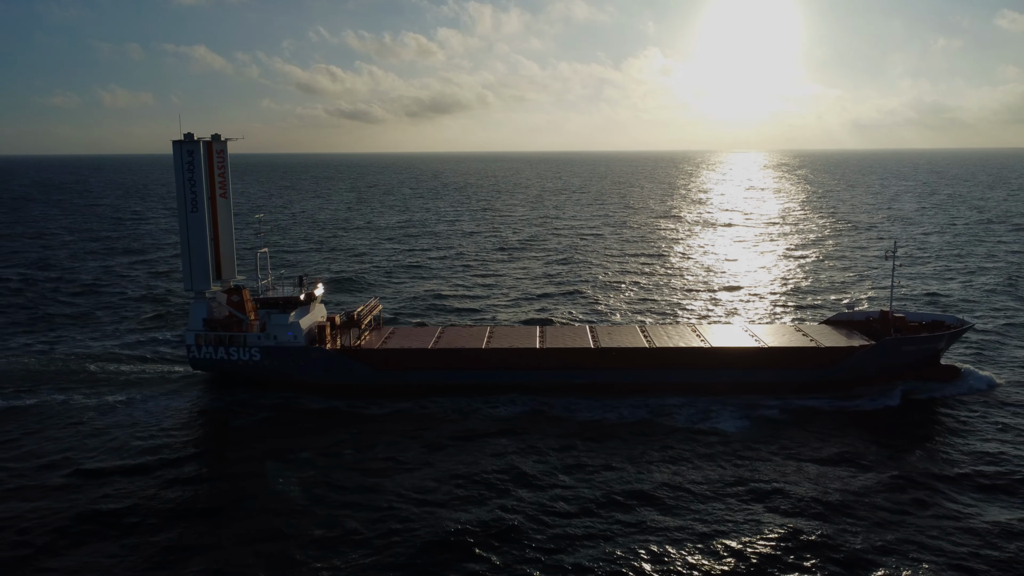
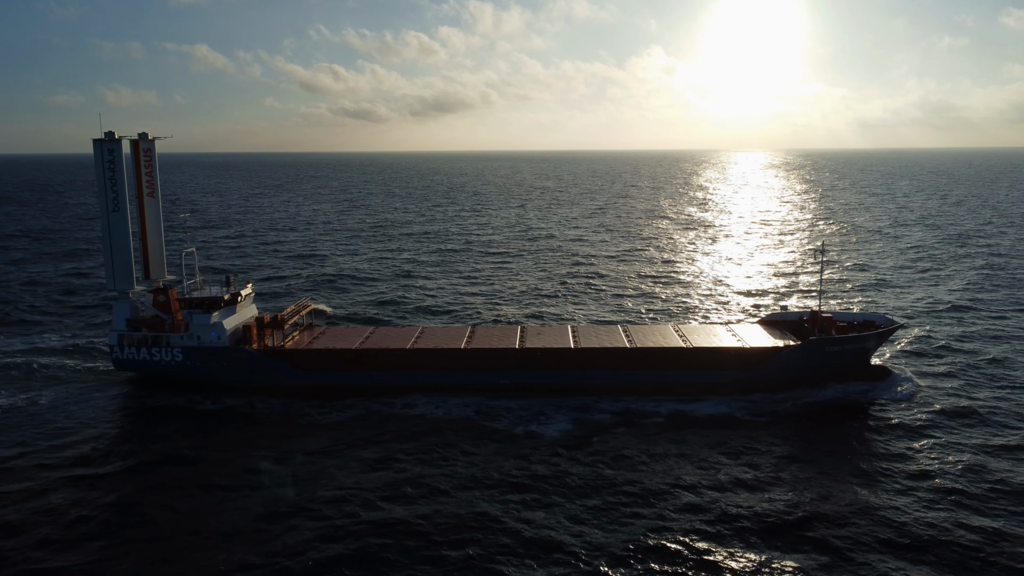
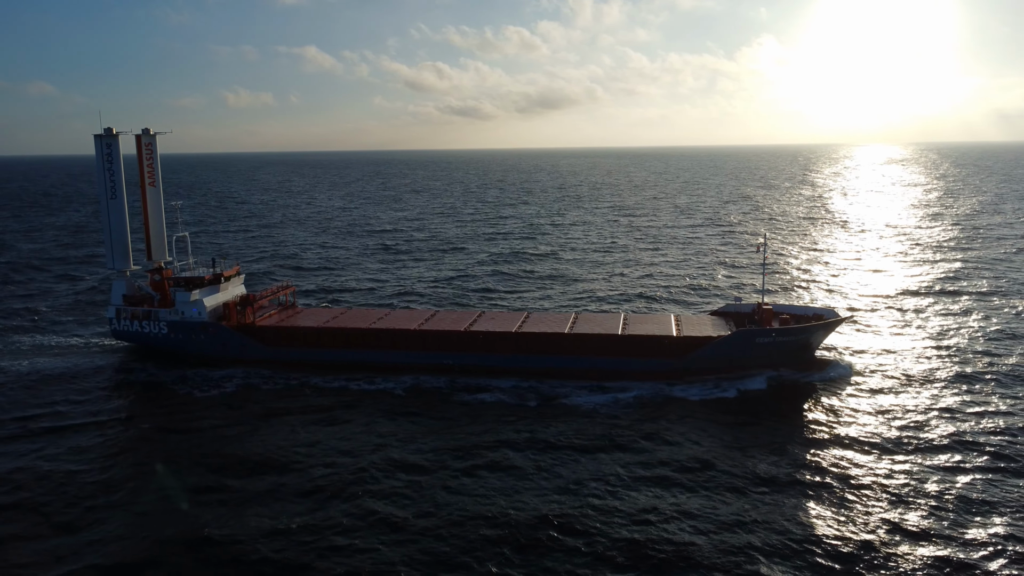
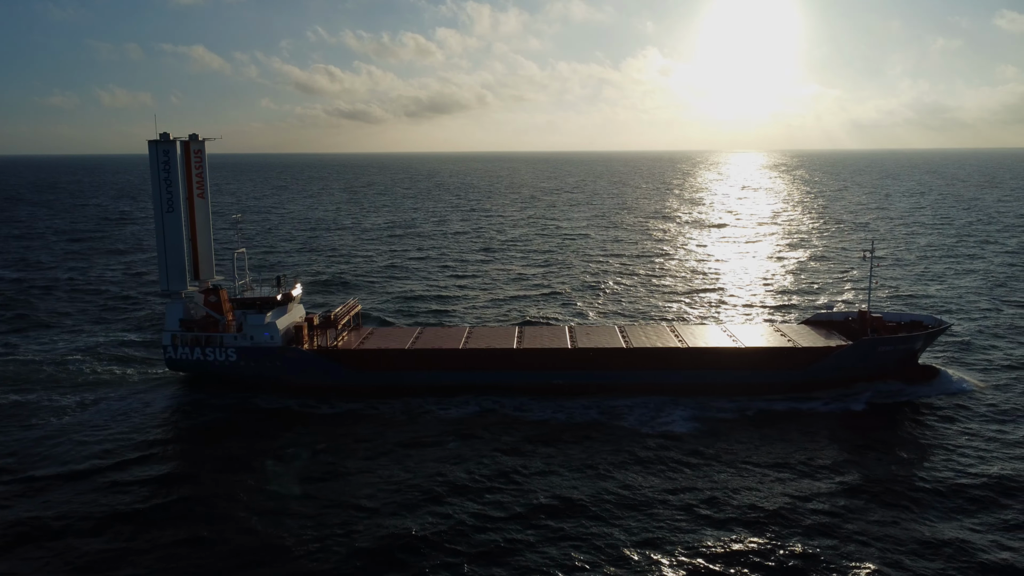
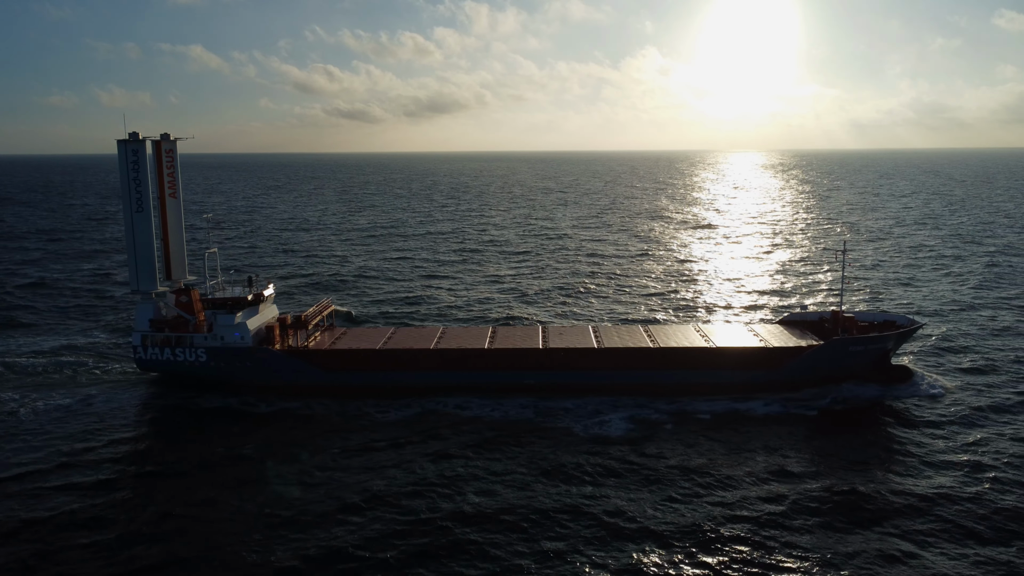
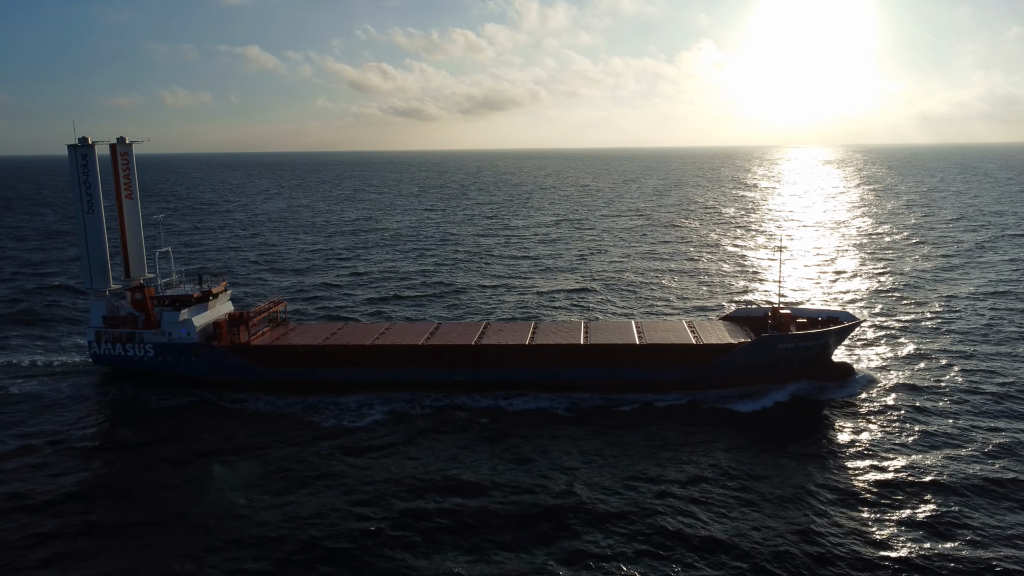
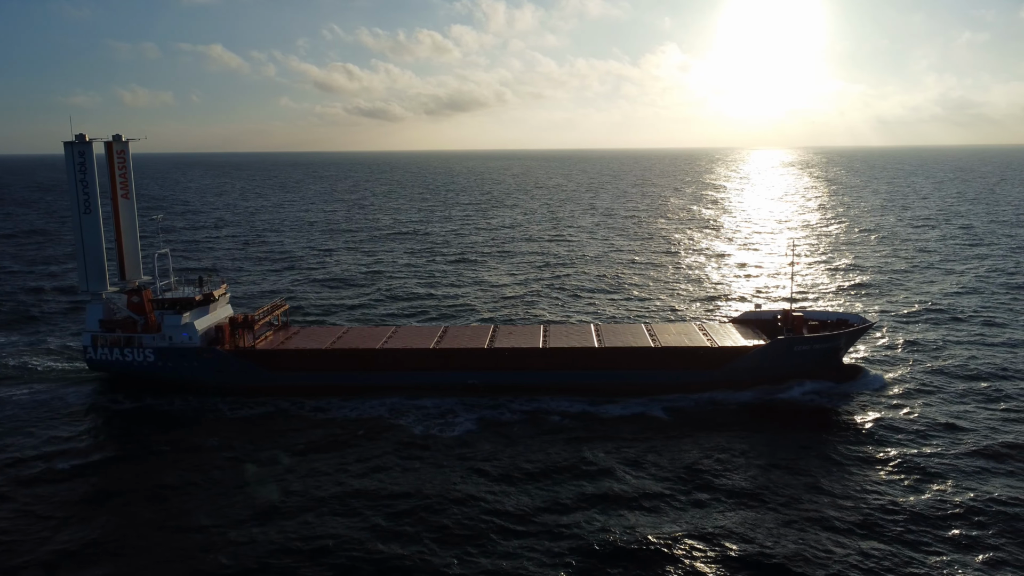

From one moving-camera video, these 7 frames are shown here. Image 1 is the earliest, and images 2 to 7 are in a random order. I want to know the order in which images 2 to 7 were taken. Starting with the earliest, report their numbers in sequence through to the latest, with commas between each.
4, 5, 2, 7, 6, 3
